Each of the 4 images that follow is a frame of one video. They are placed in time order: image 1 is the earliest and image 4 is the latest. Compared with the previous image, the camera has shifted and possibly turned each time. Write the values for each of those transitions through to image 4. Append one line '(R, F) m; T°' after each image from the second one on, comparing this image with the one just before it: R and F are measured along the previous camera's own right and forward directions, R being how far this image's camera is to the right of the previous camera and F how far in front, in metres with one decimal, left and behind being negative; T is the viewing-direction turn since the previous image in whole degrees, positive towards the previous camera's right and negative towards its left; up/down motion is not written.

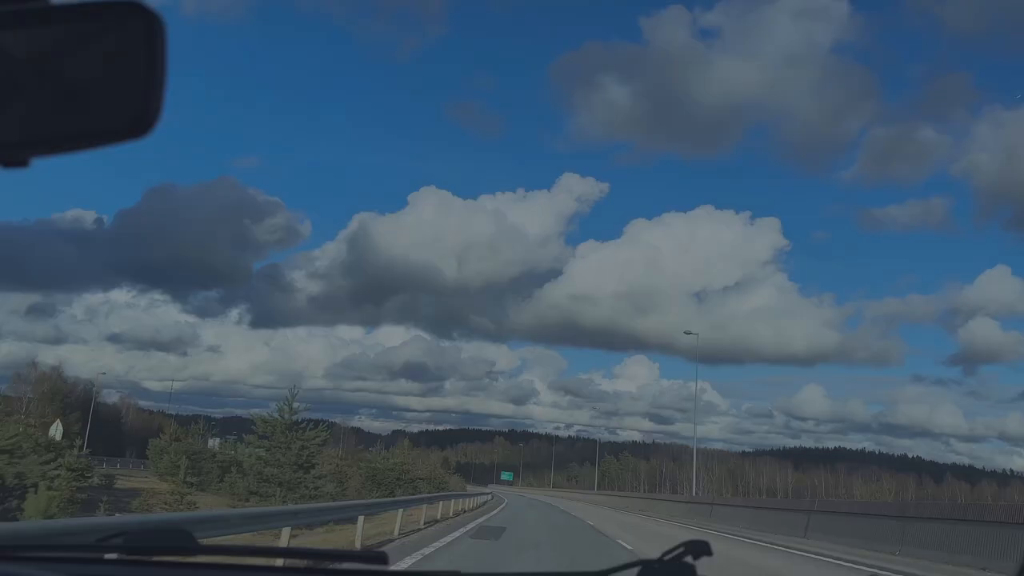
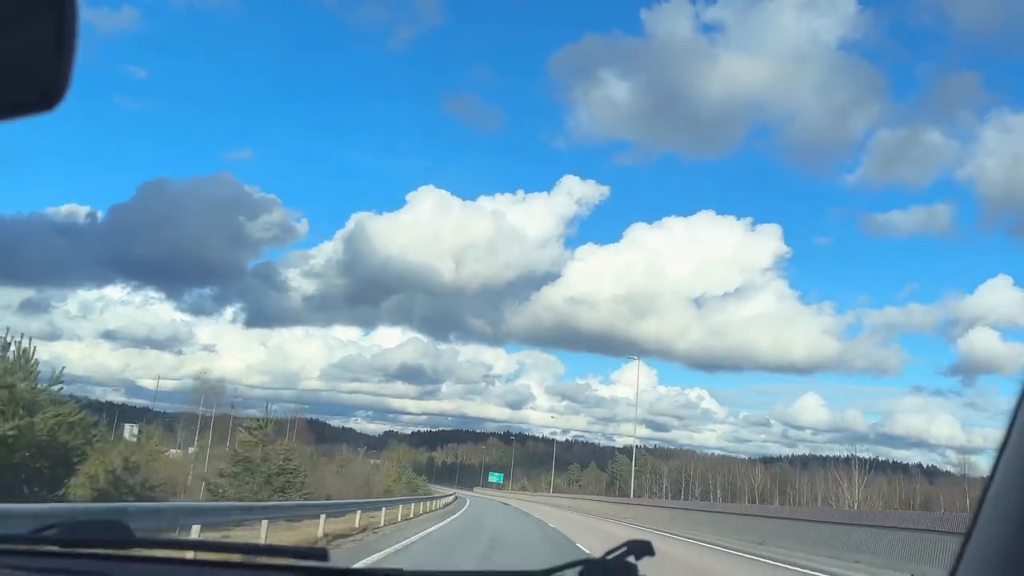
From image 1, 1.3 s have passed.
(+0.3, +0.5) m; 0°
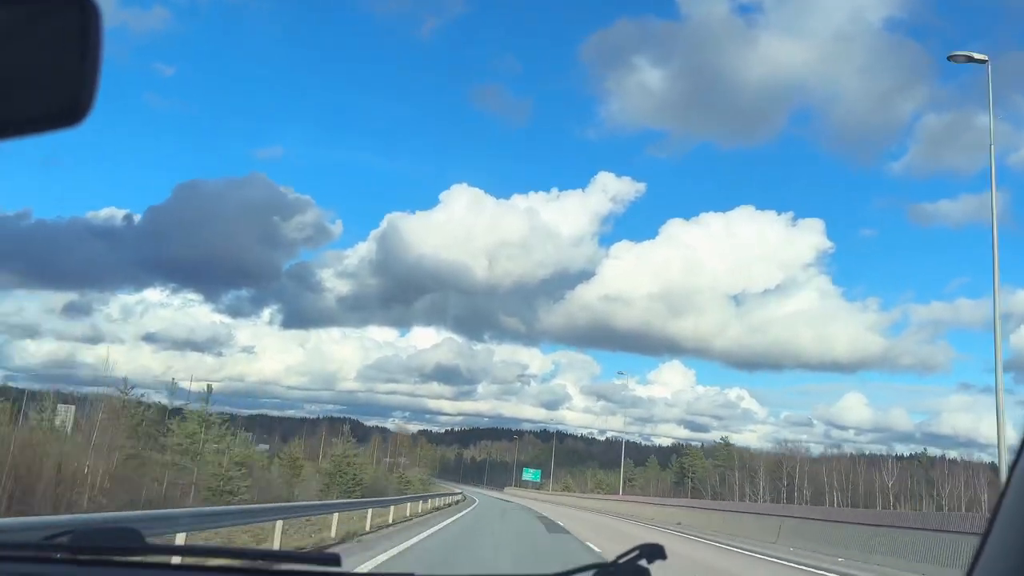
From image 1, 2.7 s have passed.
(+0.4, +0.5) m; -3°
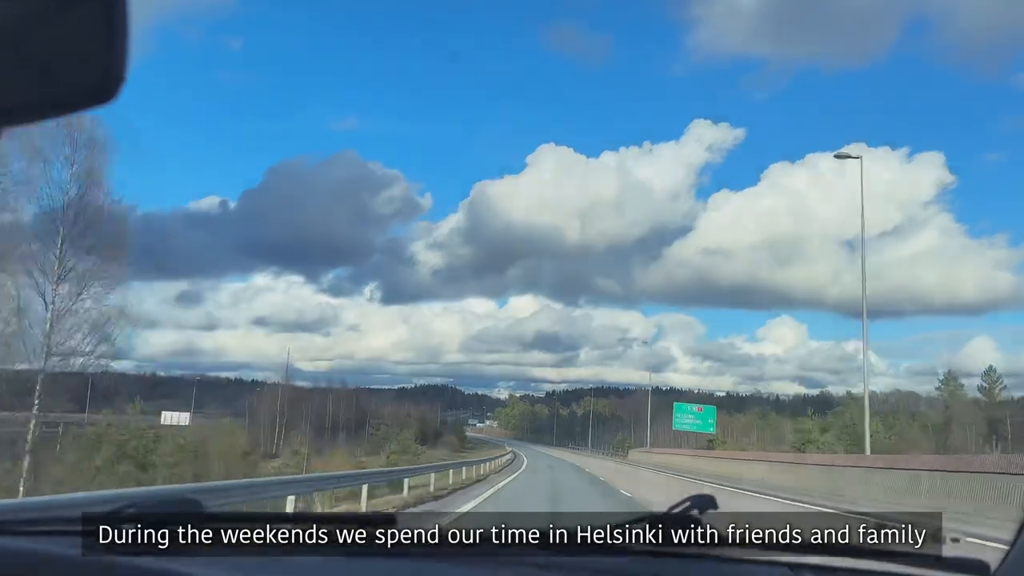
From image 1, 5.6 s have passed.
(+0.9, +1.1) m; -8°
